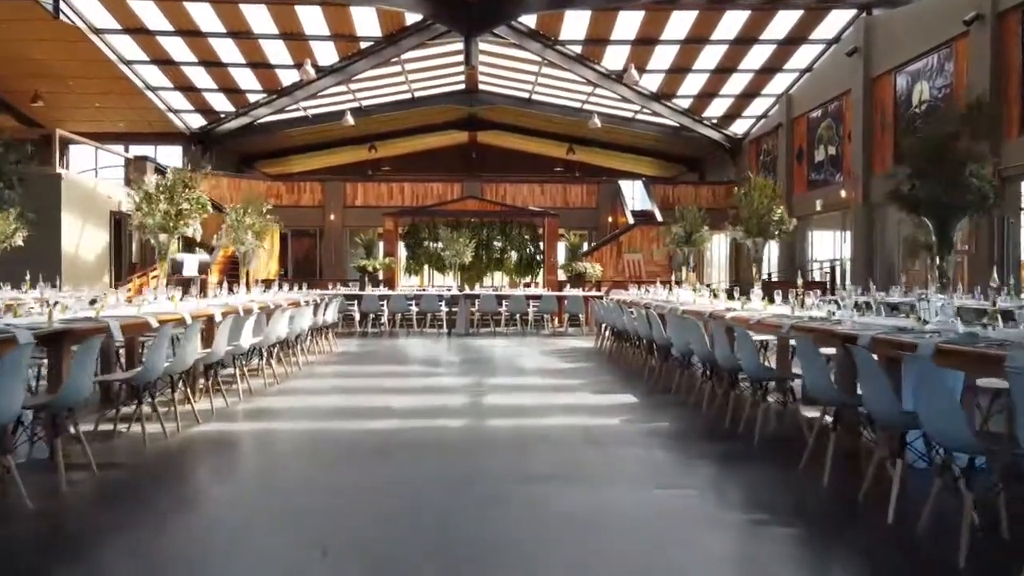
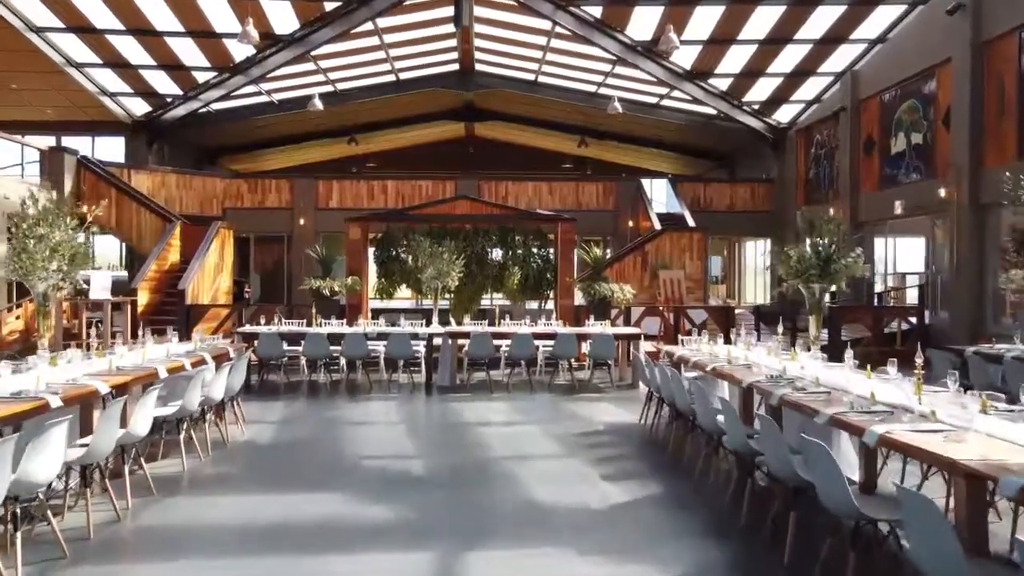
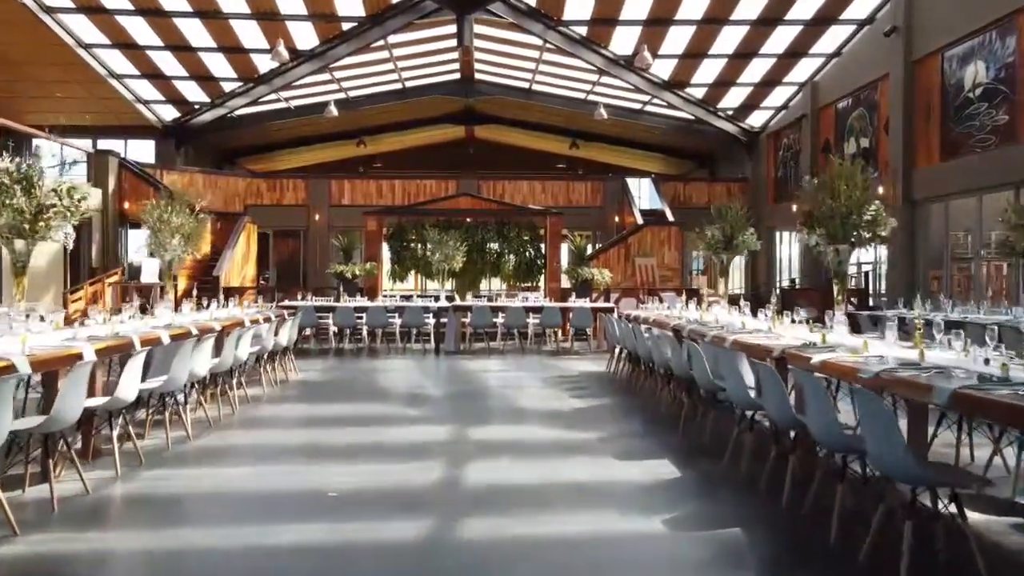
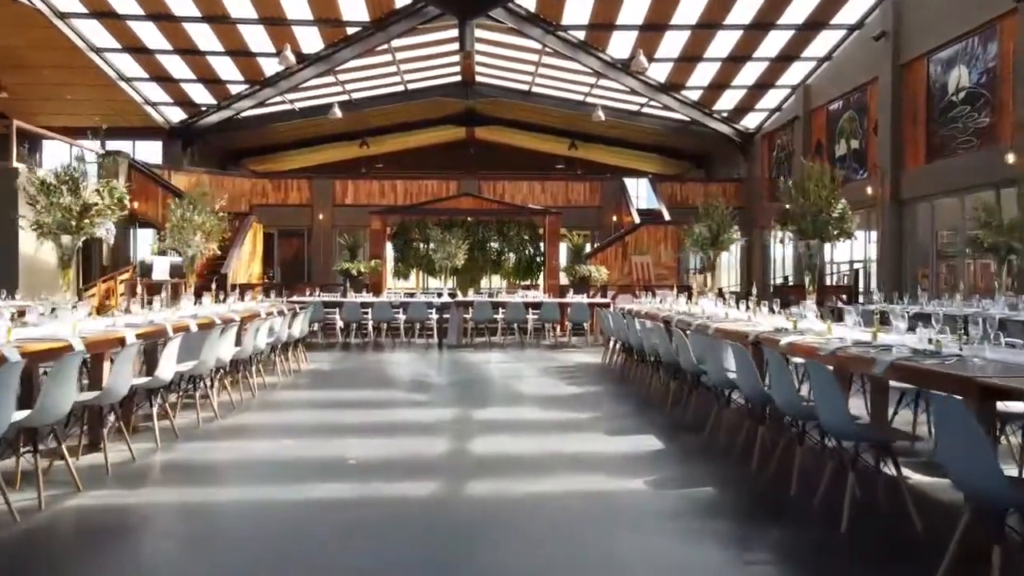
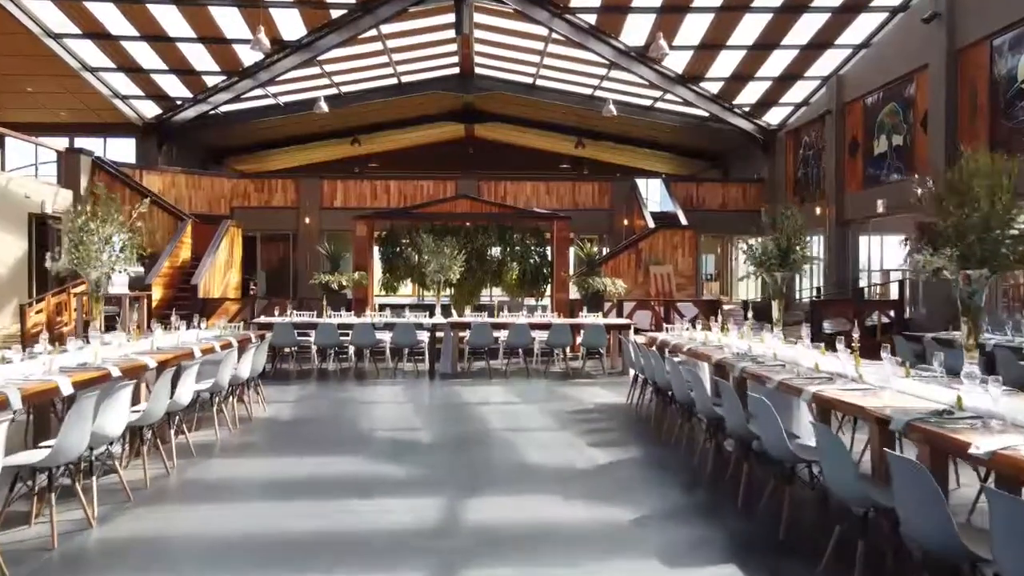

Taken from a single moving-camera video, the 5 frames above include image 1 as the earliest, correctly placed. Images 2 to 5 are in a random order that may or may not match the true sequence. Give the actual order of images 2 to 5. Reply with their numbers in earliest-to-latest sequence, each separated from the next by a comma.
4, 3, 5, 2
